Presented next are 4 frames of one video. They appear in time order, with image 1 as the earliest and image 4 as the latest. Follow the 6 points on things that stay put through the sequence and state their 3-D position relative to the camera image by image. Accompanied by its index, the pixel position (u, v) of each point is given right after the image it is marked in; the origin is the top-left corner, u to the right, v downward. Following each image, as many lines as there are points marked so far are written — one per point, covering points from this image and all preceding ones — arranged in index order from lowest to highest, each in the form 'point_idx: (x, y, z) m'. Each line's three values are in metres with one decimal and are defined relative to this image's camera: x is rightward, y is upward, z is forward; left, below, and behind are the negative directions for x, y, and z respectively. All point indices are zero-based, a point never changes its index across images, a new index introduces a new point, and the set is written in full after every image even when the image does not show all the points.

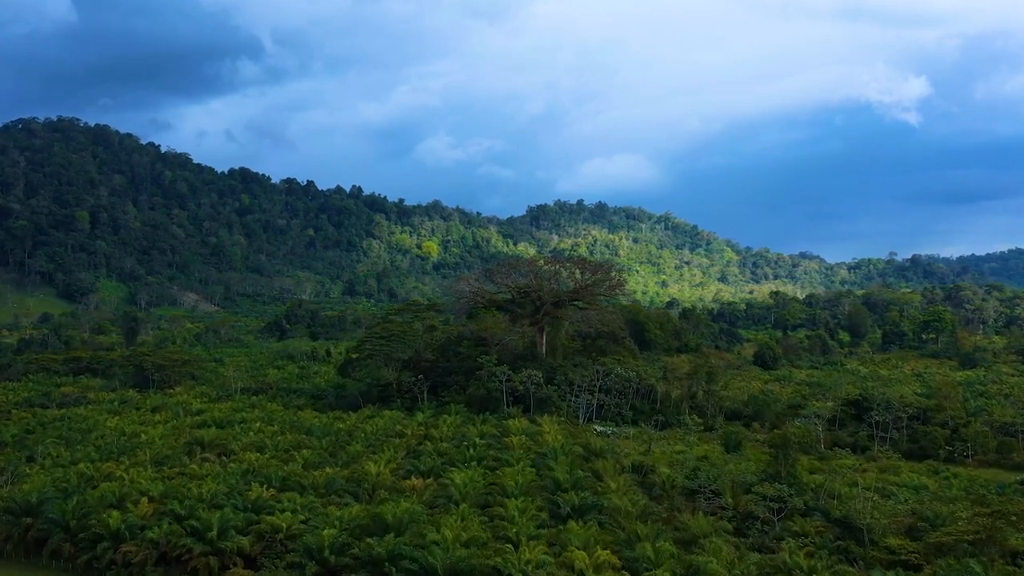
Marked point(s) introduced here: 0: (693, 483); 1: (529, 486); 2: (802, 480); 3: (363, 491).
0: (+4.7, -5.1, +17.3) m
1: (+0.5, -5.0, +16.8) m
2: (+7.8, -5.2, +17.9) m
3: (-3.8, -5.2, +17.1) m
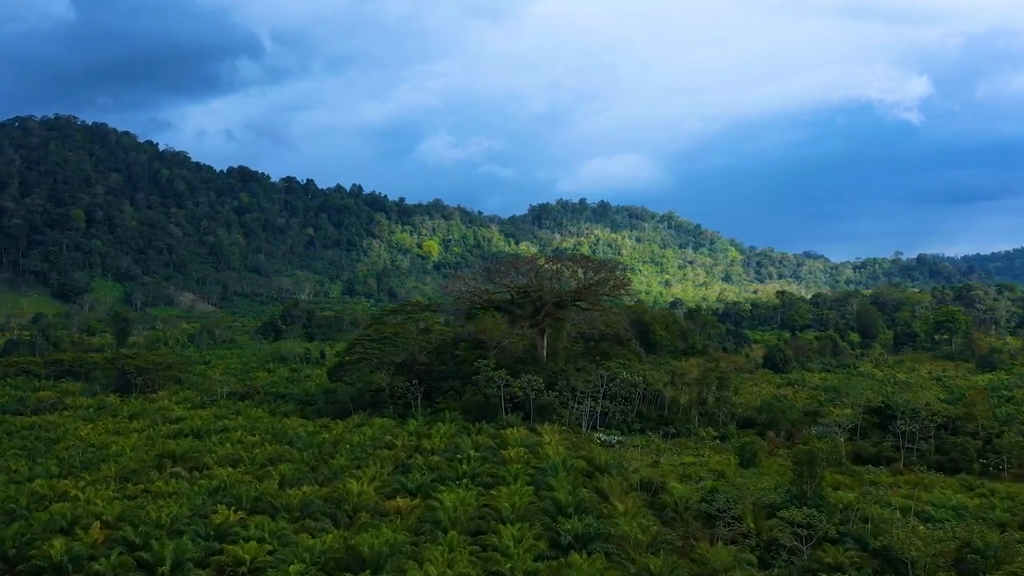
0: (+4.6, -5.1, +15.6) m
1: (+0.4, -5.0, +15.1) m
2: (+7.7, -5.2, +16.2) m
3: (-3.9, -5.2, +15.3) m
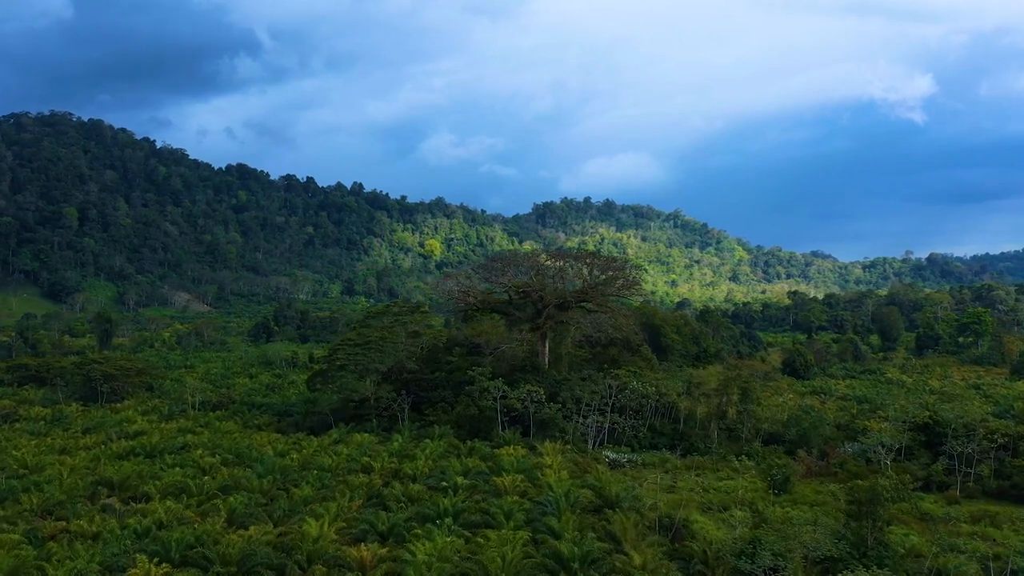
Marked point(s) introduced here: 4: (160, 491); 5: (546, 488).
0: (+4.4, -5.1, +12.5) m
1: (+0.2, -4.9, +12.0) m
2: (+7.5, -5.1, +13.1) m
3: (-4.1, -5.2, +12.3) m
4: (-9.0, -5.2, +17.1) m
5: (+0.9, -5.0, +16.8) m
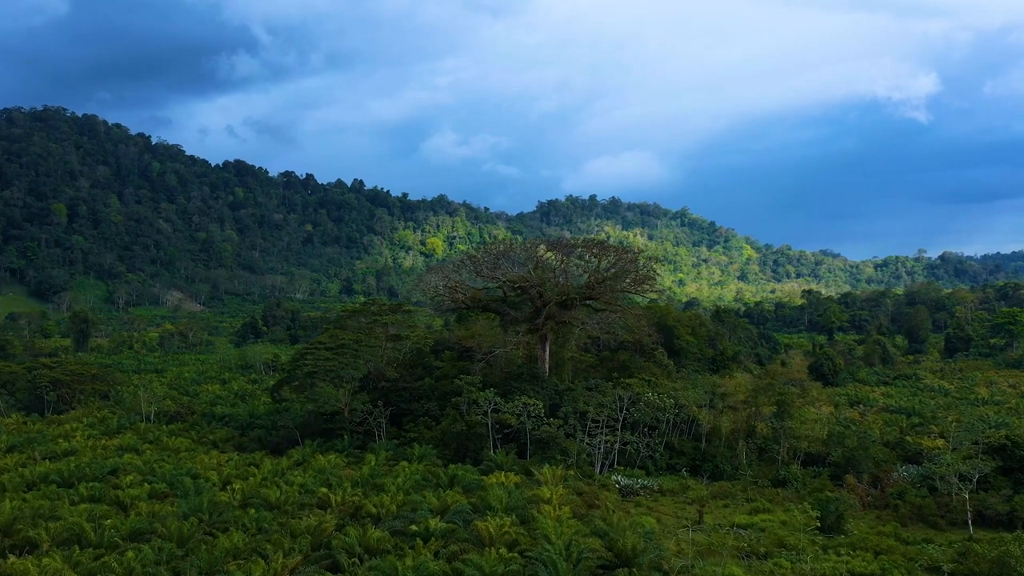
0: (+4.1, -4.9, +8.8) m
1: (-0.1, -4.8, +8.3) m
2: (+7.2, -5.0, +9.3) m
3: (-4.4, -5.0, +8.6) m
4: (-9.2, -5.0, +13.4) m
5: (+0.6, -4.8, +13.1) m
